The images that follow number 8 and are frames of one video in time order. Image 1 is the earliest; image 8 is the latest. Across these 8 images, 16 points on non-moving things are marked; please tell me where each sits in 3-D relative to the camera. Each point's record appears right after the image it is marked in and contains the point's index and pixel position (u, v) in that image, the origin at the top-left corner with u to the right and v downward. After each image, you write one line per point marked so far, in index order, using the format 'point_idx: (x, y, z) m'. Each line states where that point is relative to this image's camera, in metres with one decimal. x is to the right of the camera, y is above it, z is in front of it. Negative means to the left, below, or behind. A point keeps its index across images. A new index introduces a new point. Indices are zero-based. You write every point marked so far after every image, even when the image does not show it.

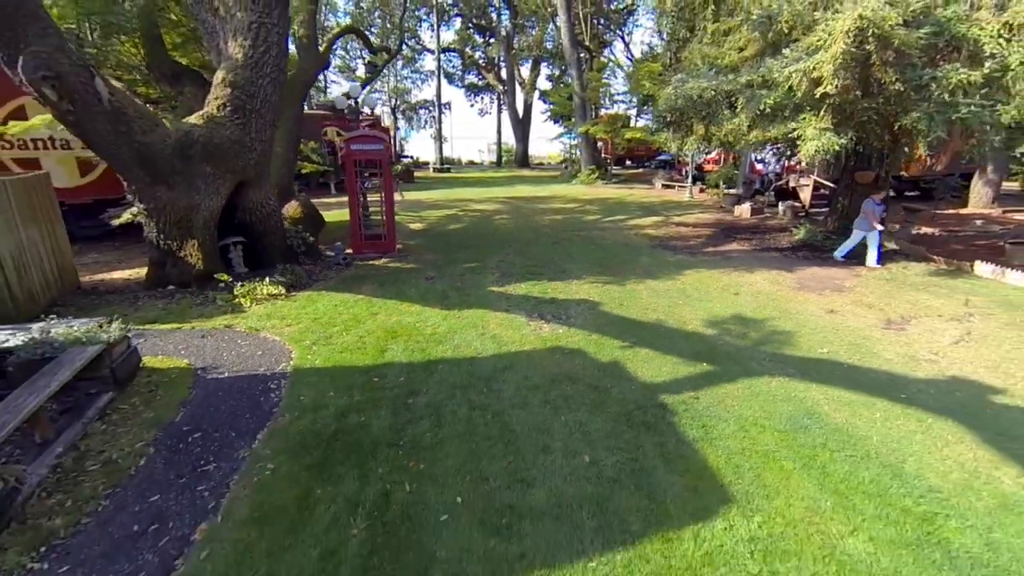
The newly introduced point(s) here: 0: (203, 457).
0: (-2.5, -1.3, +3.2) m
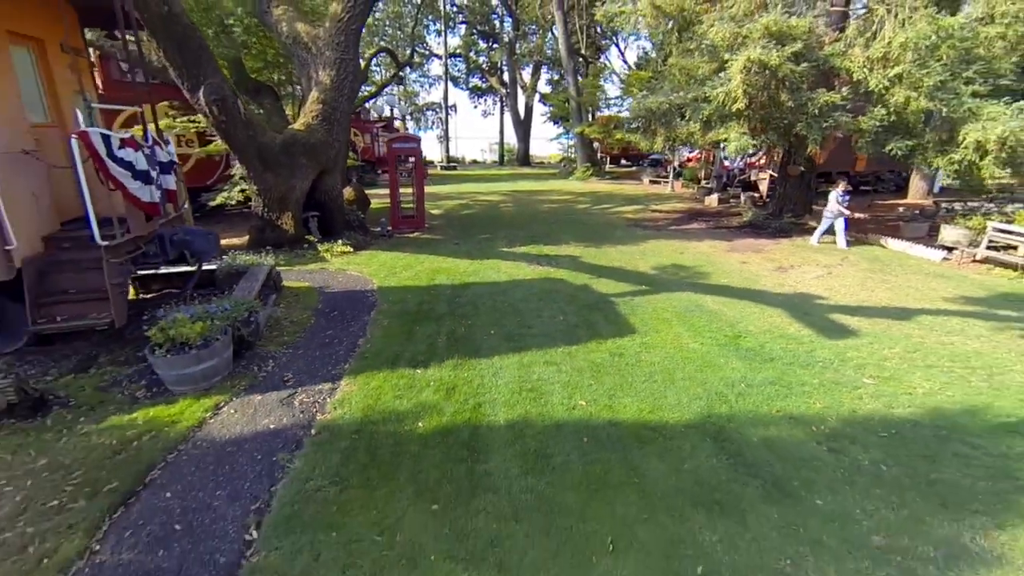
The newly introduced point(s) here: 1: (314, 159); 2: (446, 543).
0: (-2.4, -0.4, +5.6) m
1: (-4.3, +2.8, +8.4) m
2: (-0.4, -1.6, +2.6) m
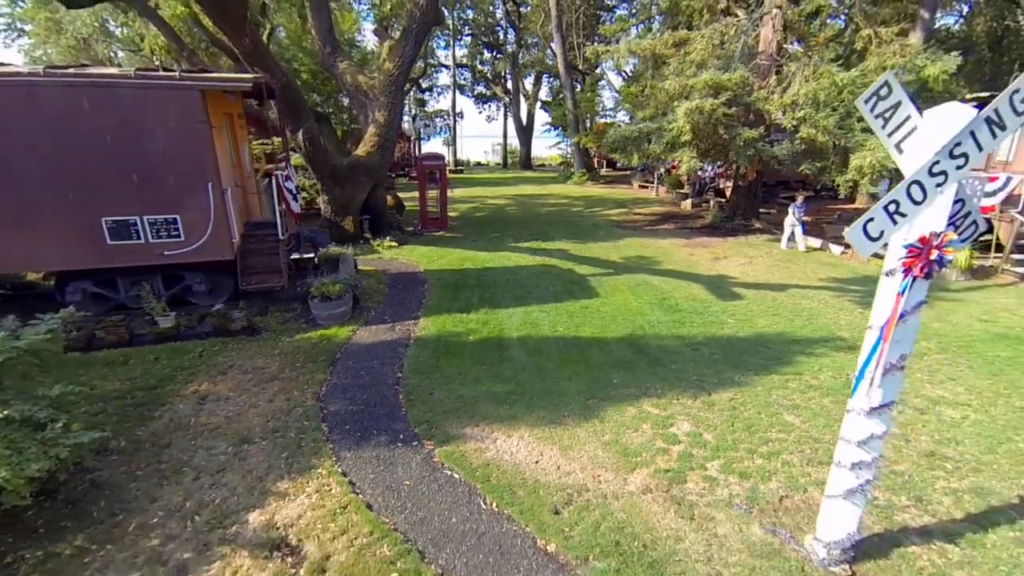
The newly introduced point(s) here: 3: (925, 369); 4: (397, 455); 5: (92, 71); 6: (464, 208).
0: (-2.2, 0.0, +8.5) m
1: (-4.1, +3.2, +11.3) m
2: (-0.3, -1.2, +5.5) m
3: (+5.9, -1.2, +5.6) m
4: (-1.2, -1.7, +4.1) m
5: (-6.3, +3.2, +5.9) m
6: (-2.3, +3.8, +18.7) m
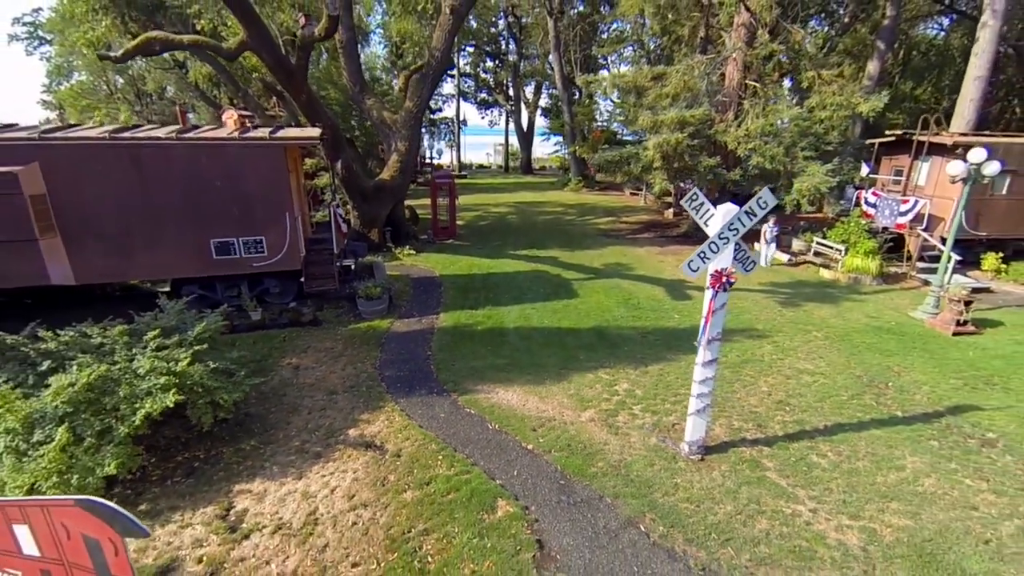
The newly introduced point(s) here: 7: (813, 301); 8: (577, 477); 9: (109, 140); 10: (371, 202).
0: (-2.3, 0.0, +10.7) m
1: (-4.1, +3.2, +13.5) m
2: (-0.4, -1.3, +7.7) m
3: (+5.8, -1.3, +7.8) m
4: (-1.3, -1.8, +6.3) m
5: (-6.3, +3.1, +8.1) m
6: (-2.3, +3.8, +20.9) m
7: (+7.8, -0.3, +10.2) m
8: (+0.8, -2.3, +4.9) m
9: (-7.7, +2.8, +7.5) m
10: (-4.8, +2.9, +13.2) m
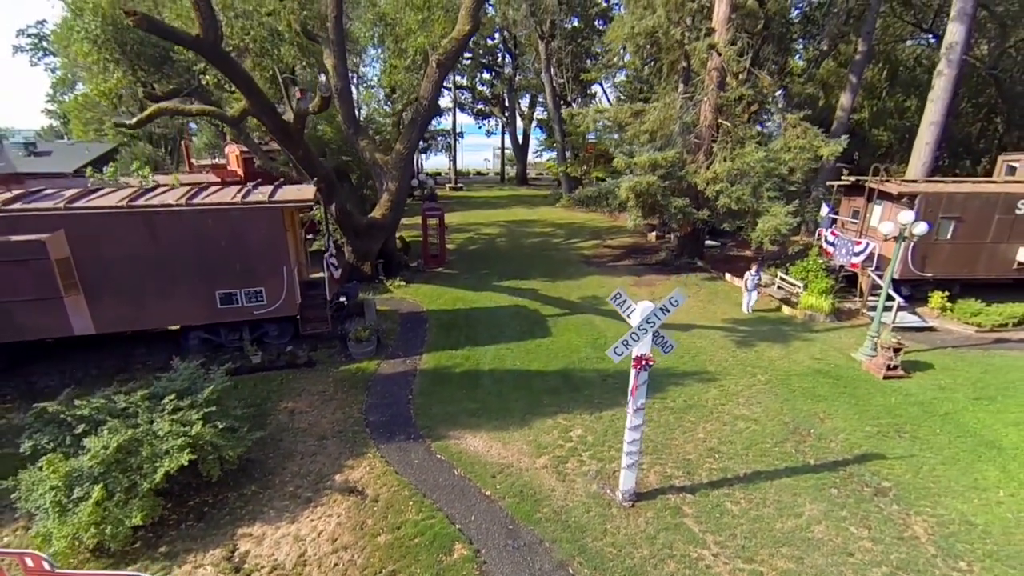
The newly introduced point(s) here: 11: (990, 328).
0: (-2.9, -1.1, +11.7) m
1: (-4.7, +2.1, +14.4) m
2: (-1.0, -2.4, +8.6) m
3: (+5.2, -2.4, +8.7) m
4: (-1.9, -2.9, +7.3) m
5: (-6.9, +2.0, +9.0) m
6: (-2.9, +2.8, +21.8) m
7: (+7.2, -1.5, +11.1) m
8: (+0.2, -3.5, +5.8) m
9: (-8.3, +1.7, +8.5) m
10: (-5.4, +1.8, +14.1) m
11: (+14.1, -1.2, +11.5) m
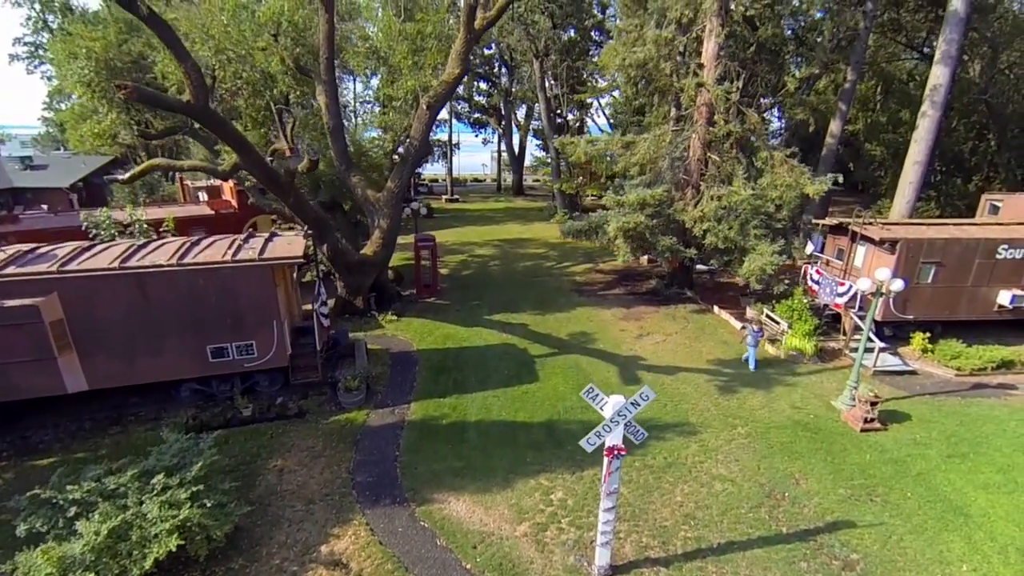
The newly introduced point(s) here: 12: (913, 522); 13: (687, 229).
0: (-3.2, -2.4, +11.9) m
1: (-5.1, +0.8, +14.6) m
2: (-1.3, -3.7, +8.8) m
3: (+4.9, -3.7, +8.9) m
4: (-2.2, -4.3, +7.5) m
5: (-7.3, +0.7, +9.2) m
6: (-3.2, +1.5, +22.0) m
7: (+6.8, -2.8, +11.3) m
8: (-0.2, -4.8, +6.0) m
9: (-8.7, +0.4, +8.6) m
10: (-5.7, +0.5, +14.3) m
11: (+13.7, -2.5, +11.8) m
12: (+7.5, -4.4, +7.3) m
13: (+6.8, +2.3, +15.3) m
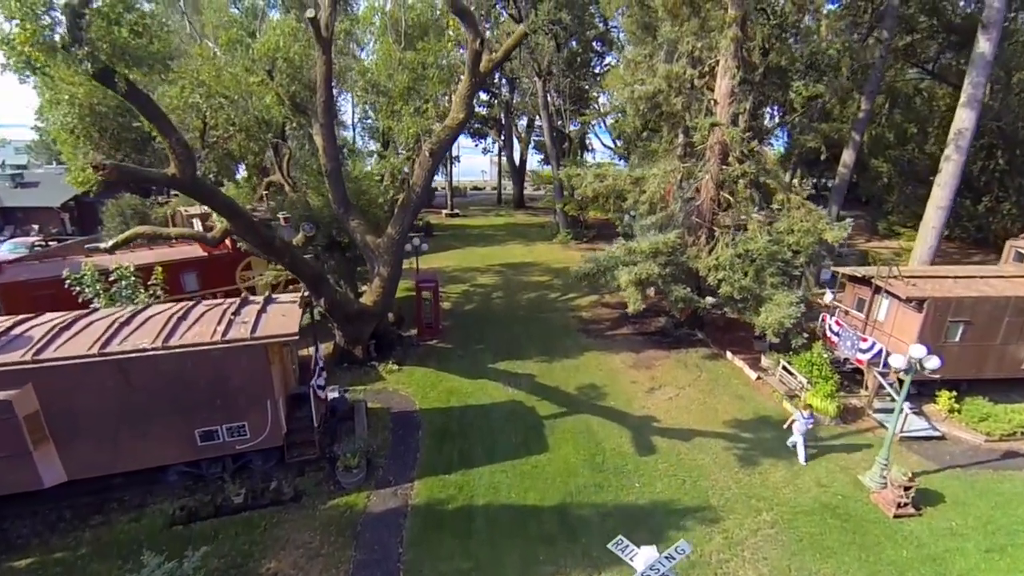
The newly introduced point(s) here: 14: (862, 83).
0: (-3.0, -4.2, +11.2) m
1: (-4.9, -1.0, +14.0) m
2: (-1.1, -5.5, +8.2) m
3: (+5.1, -5.5, +8.4) m
4: (-2.0, -6.0, +6.9) m
5: (-7.0, -1.1, +8.6) m
6: (-3.0, -0.2, +21.4) m
7: (+7.1, -4.6, +10.7) m
8: (+0.1, -6.6, +5.4) m
9: (-8.4, -1.4, +8.0) m
10: (-5.5, -1.3, +13.7) m
11: (+13.9, -4.3, +11.2) m
12: (+7.7, -6.1, +6.8) m
13: (+7.0, +0.5, +14.7) m
14: (+17.3, +10.1, +19.4) m
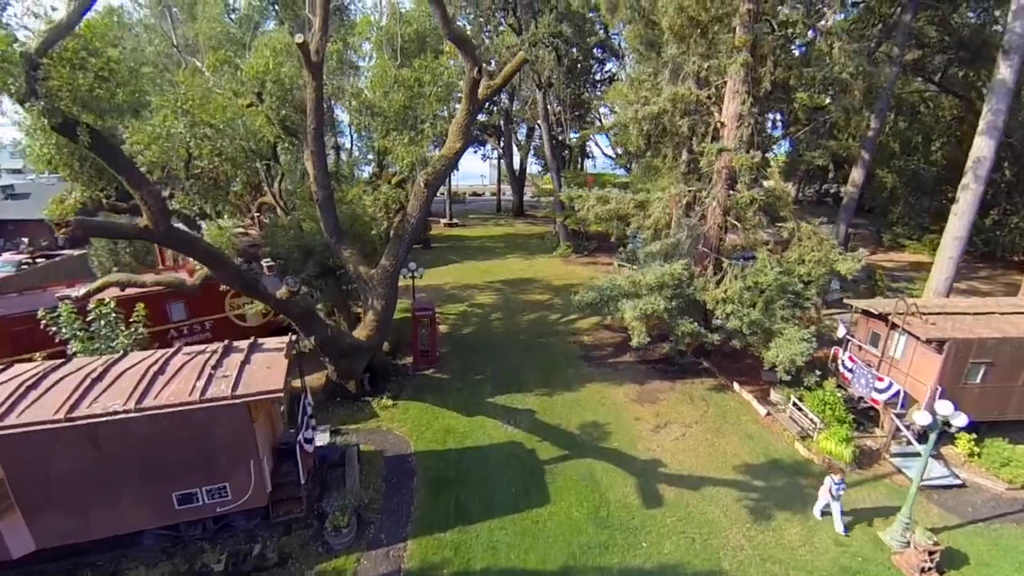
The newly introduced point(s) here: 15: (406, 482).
0: (-3.0, -5.3, +10.7) m
1: (-4.9, -2.1, +13.4) m
2: (-1.1, -6.6, +7.7) m
3: (+5.1, -6.6, +7.8) m
4: (-2.0, -7.2, +6.3) m
5: (-7.0, -2.2, +8.0) m
6: (-3.1, -1.3, +20.8) m
7: (+7.1, -5.7, +10.2) m
8: (+0.1, -7.7, +4.9) m
9: (-8.4, -2.5, +7.4) m
10: (-5.5, -2.4, +13.1) m
11: (+13.9, -5.4, +10.7) m
12: (+7.7, -7.3, +6.2) m
13: (+7.0, -0.6, +14.1) m
14: (+17.3, +9.0, +18.8) m
15: (-2.9, -5.3, +10.7) m
